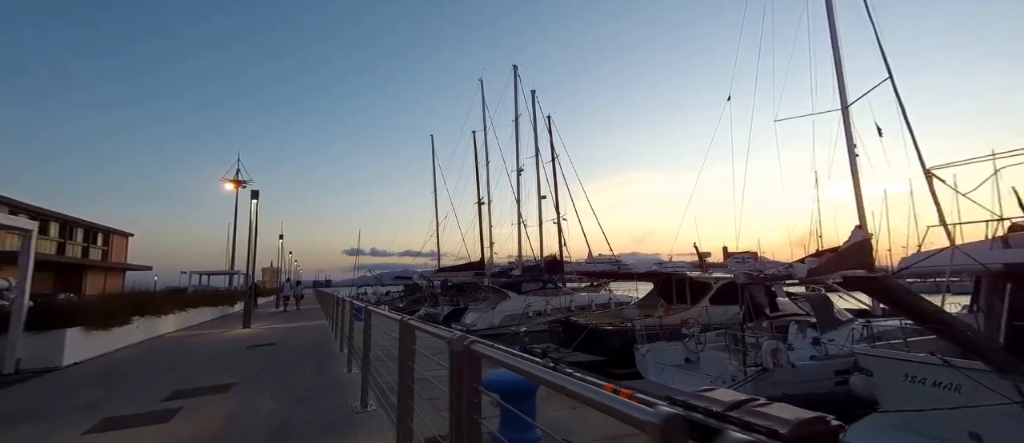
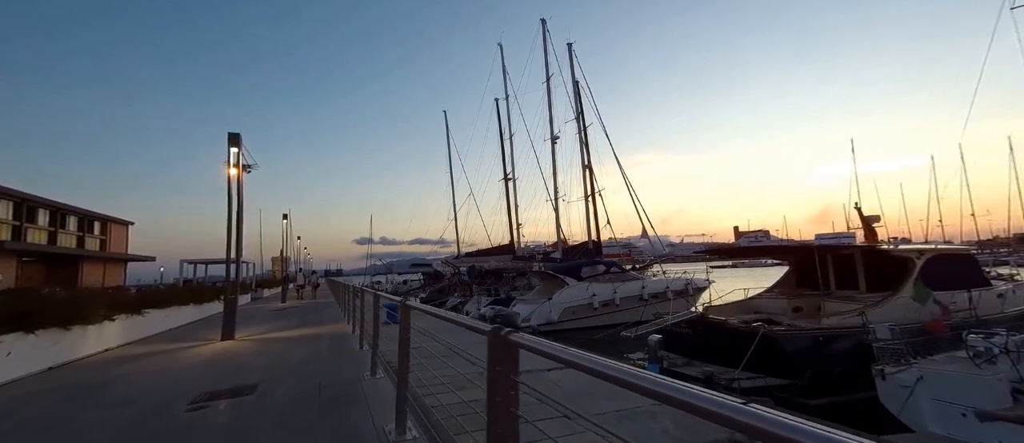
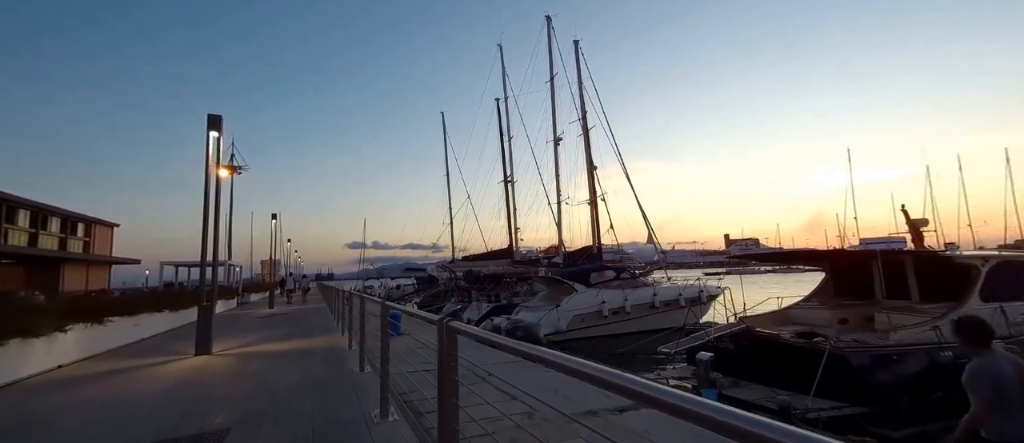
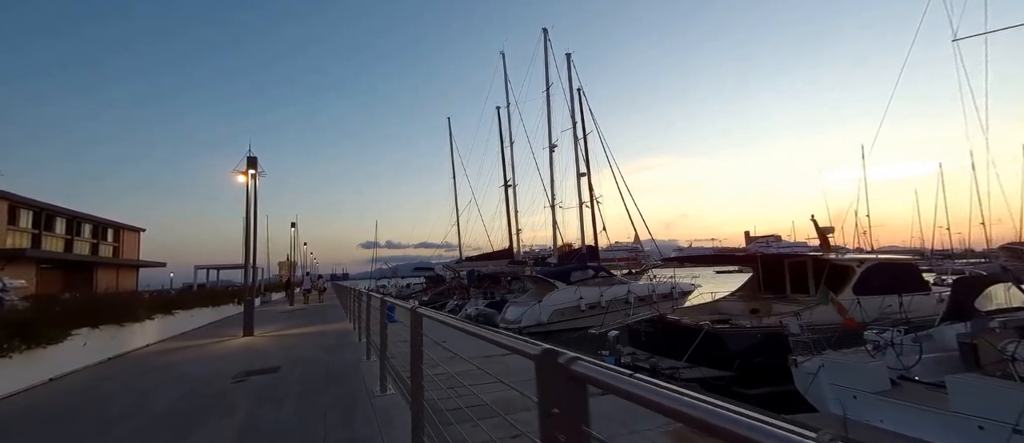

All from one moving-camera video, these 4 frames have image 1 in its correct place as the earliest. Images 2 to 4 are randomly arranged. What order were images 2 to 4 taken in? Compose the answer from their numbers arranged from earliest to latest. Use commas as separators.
4, 2, 3
